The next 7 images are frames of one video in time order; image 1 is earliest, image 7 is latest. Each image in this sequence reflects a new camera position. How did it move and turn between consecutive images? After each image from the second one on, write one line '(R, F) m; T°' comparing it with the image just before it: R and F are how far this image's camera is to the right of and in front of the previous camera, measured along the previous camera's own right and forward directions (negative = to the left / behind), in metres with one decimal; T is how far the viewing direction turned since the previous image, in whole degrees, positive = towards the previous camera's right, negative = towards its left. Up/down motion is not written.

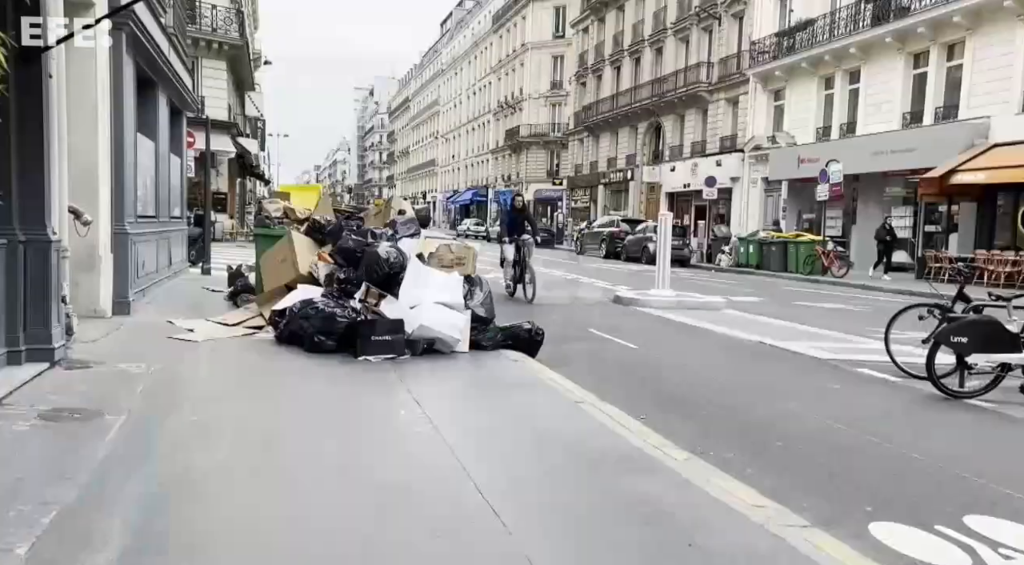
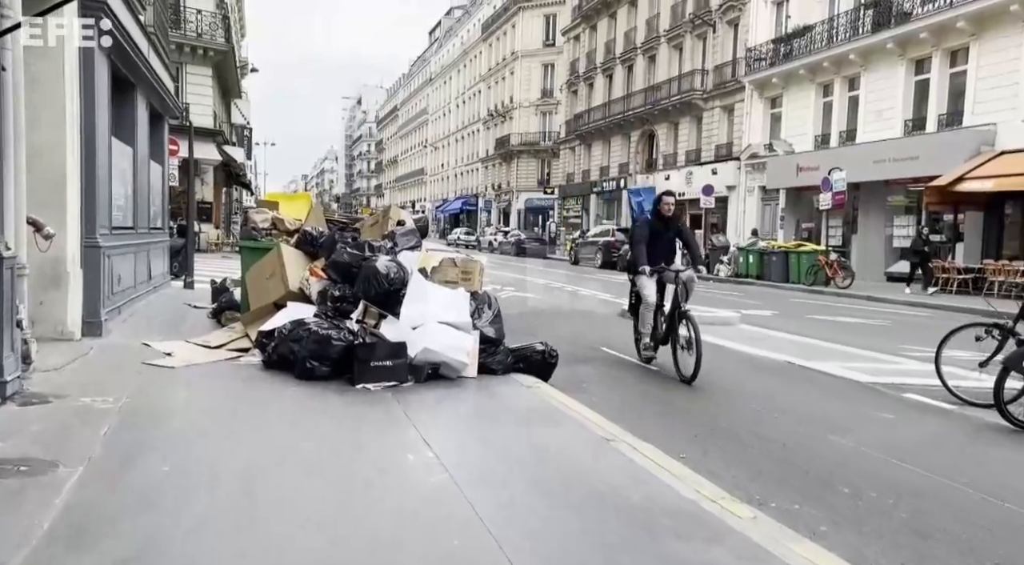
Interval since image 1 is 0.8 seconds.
(-0.2, +0.7) m; +1°
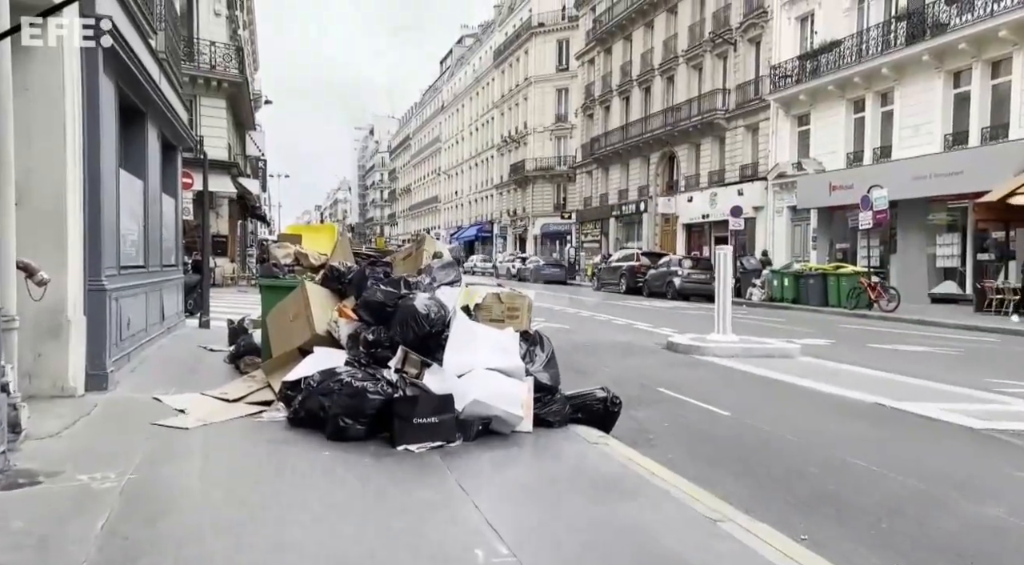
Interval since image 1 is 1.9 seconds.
(-0.3, +0.9) m; -1°
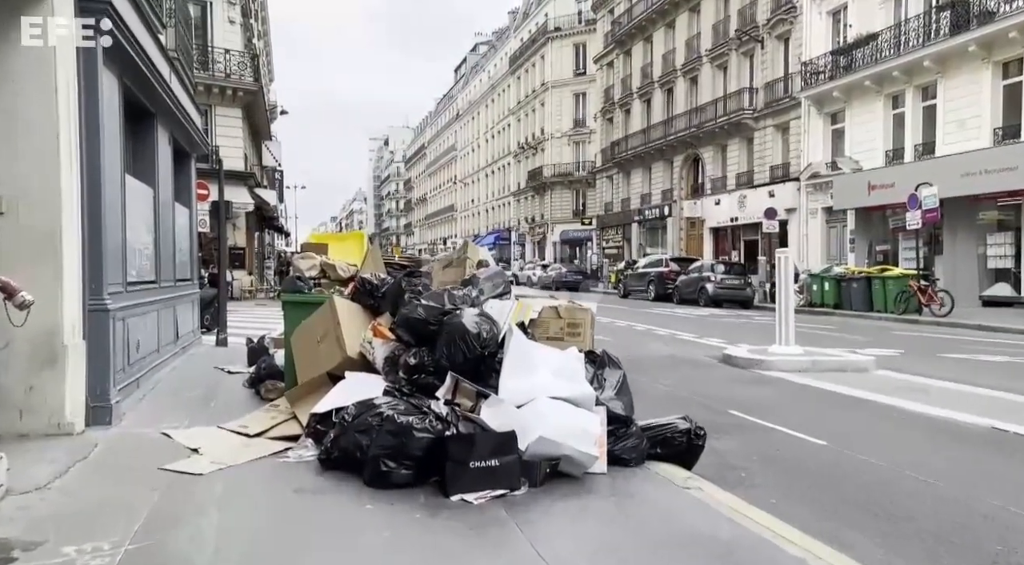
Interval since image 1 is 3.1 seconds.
(-0.3, +0.9) m; -1°
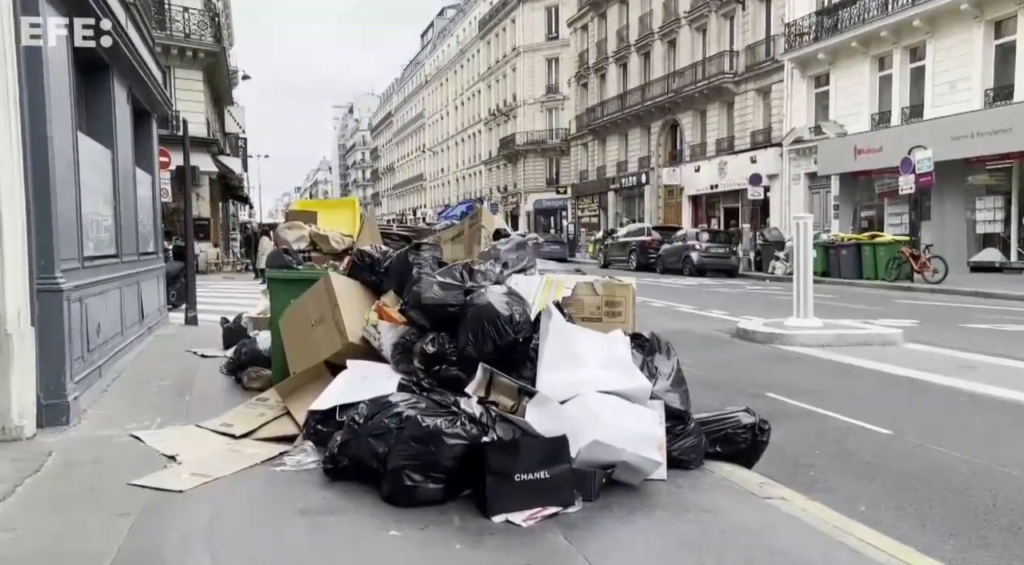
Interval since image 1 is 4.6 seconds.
(-0.4, +0.9) m; +2°
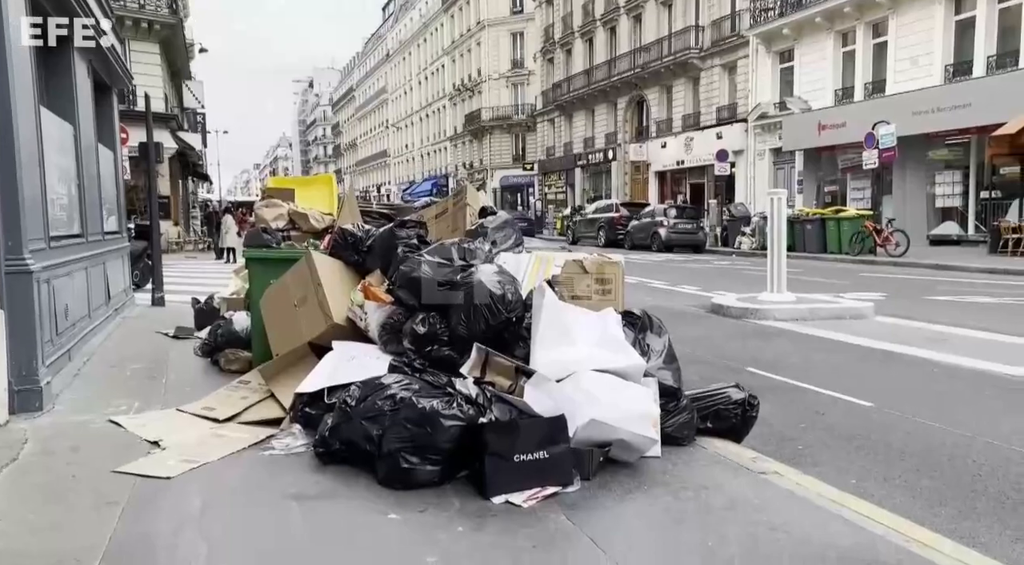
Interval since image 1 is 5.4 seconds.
(-0.2, +0.1) m; +3°
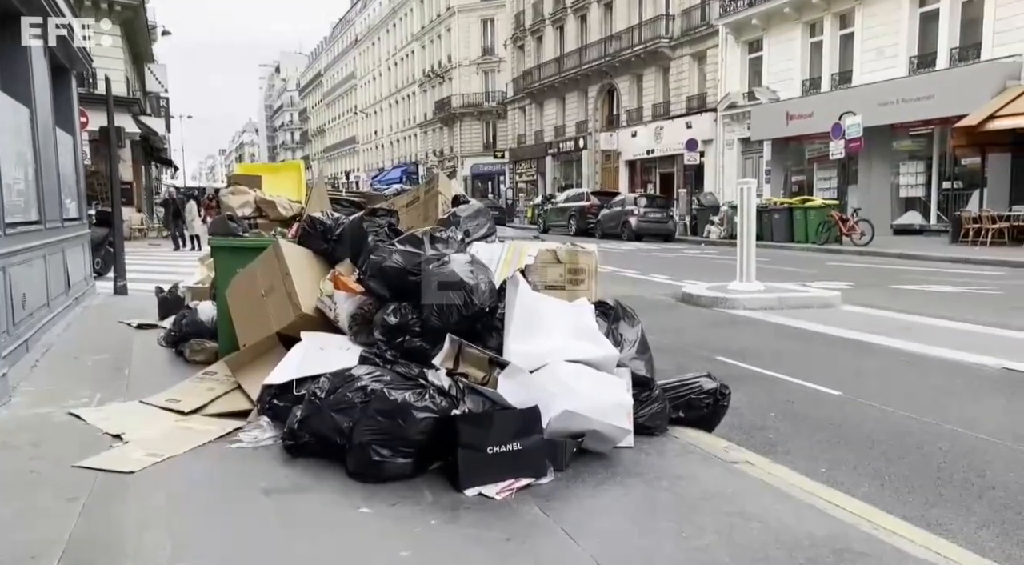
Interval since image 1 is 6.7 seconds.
(0.0, +0.1) m; +2°
